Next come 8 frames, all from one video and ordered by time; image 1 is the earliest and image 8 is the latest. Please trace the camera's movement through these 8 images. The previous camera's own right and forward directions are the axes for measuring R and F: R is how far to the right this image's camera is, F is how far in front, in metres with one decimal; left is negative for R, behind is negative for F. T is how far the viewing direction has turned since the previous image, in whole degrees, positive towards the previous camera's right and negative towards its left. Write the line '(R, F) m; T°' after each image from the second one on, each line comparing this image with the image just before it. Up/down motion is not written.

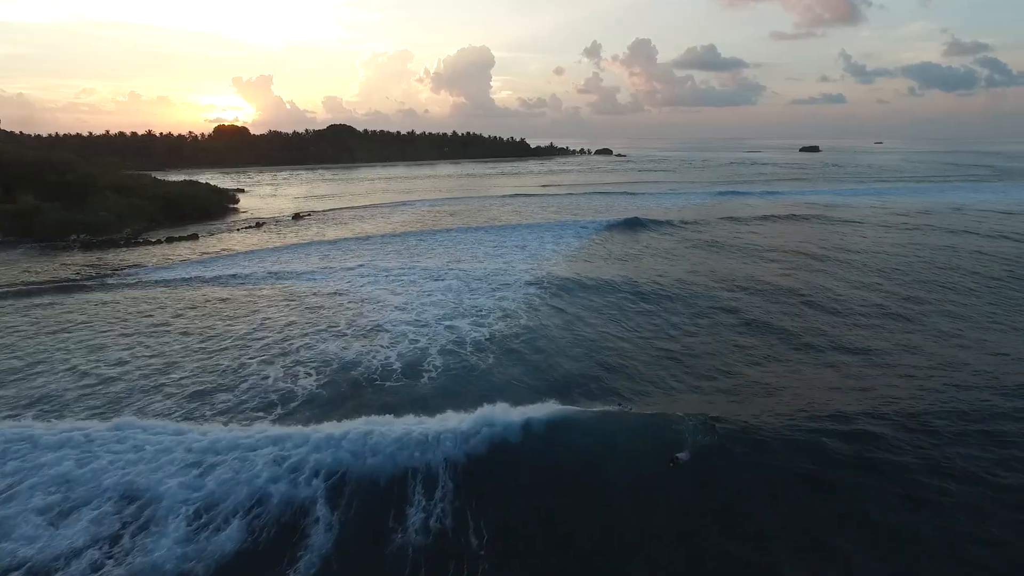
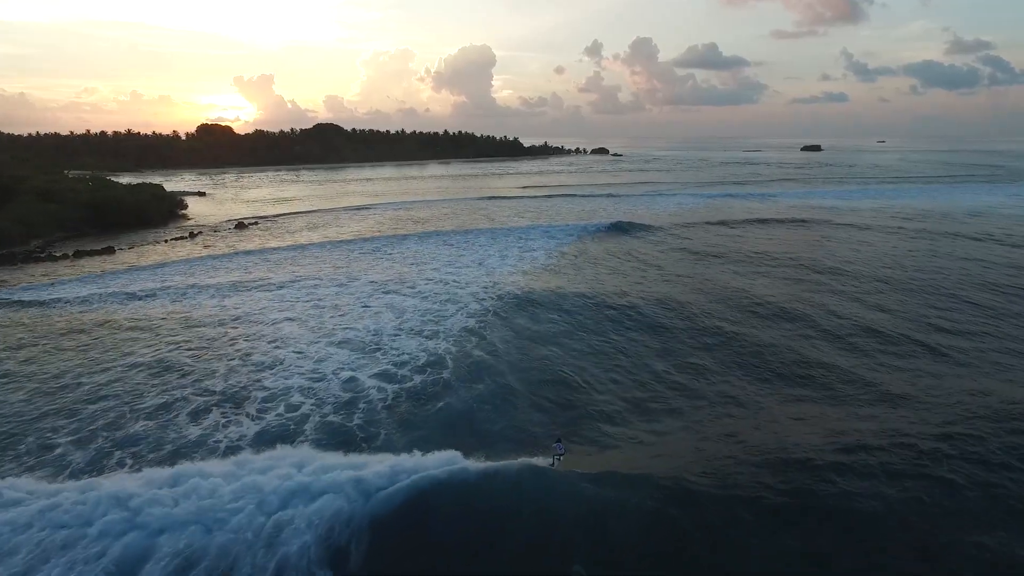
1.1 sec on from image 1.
(+1.0, +1.8) m; 0°
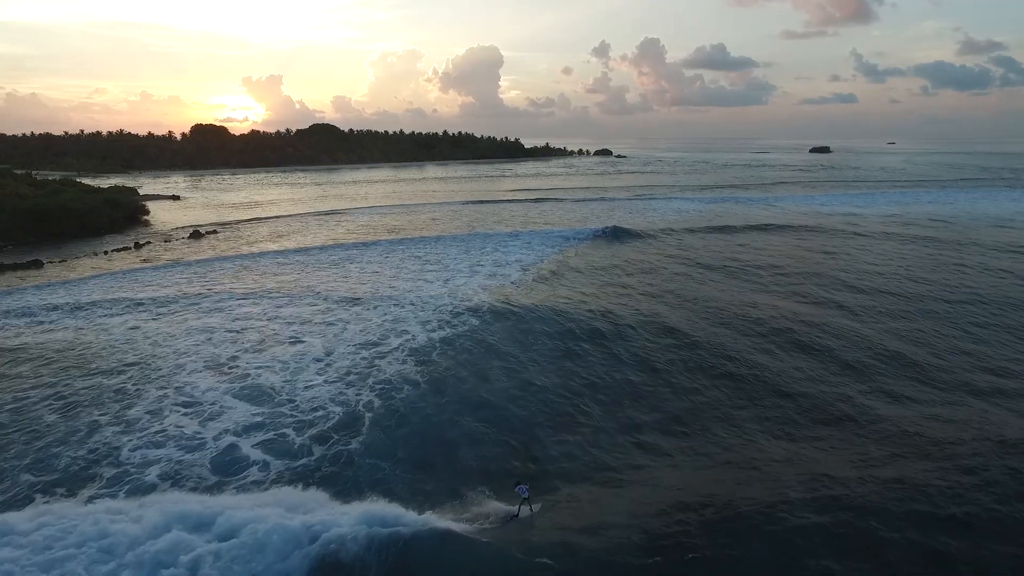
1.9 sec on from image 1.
(+0.7, +1.5) m; -1°
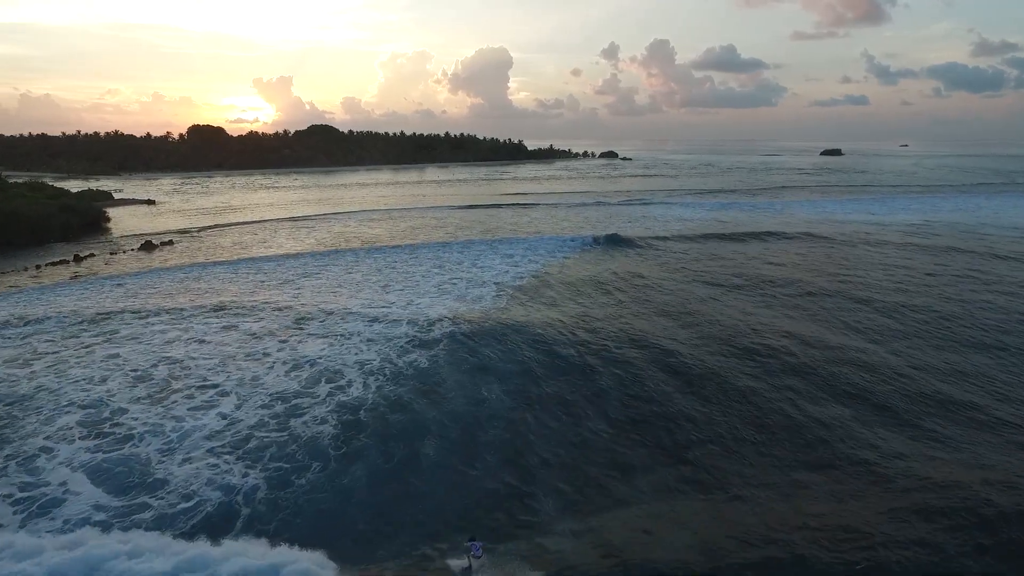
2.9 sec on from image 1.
(+0.6, +1.4) m; -1°
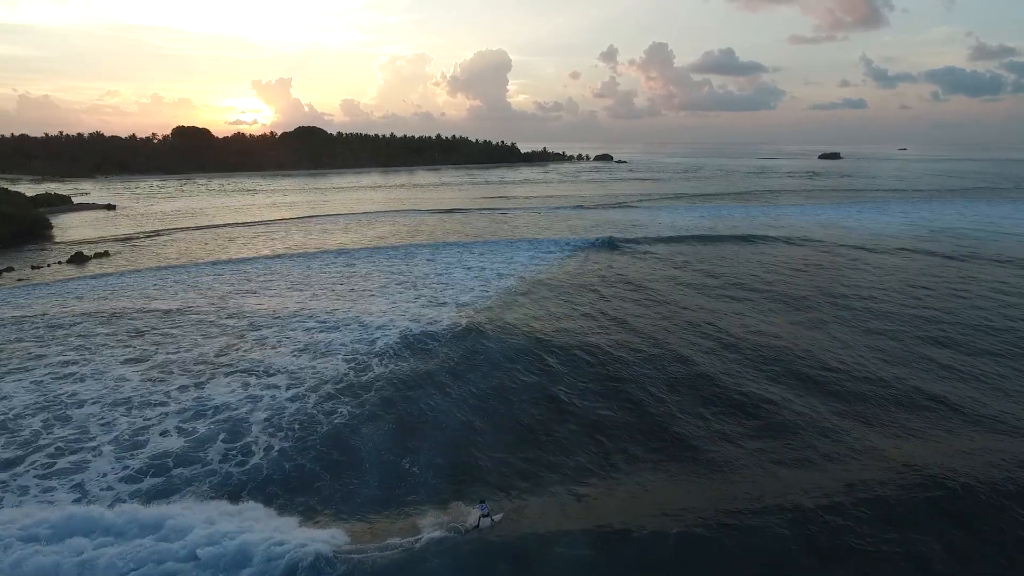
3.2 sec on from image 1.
(+0.6, +1.4) m; 0°
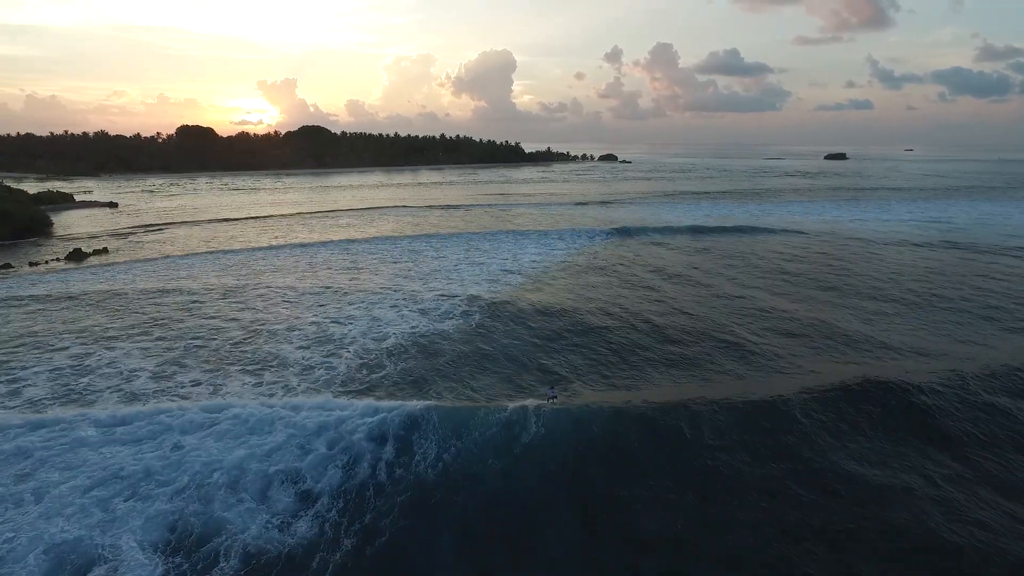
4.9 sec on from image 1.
(0.0, +0.2) m; 0°
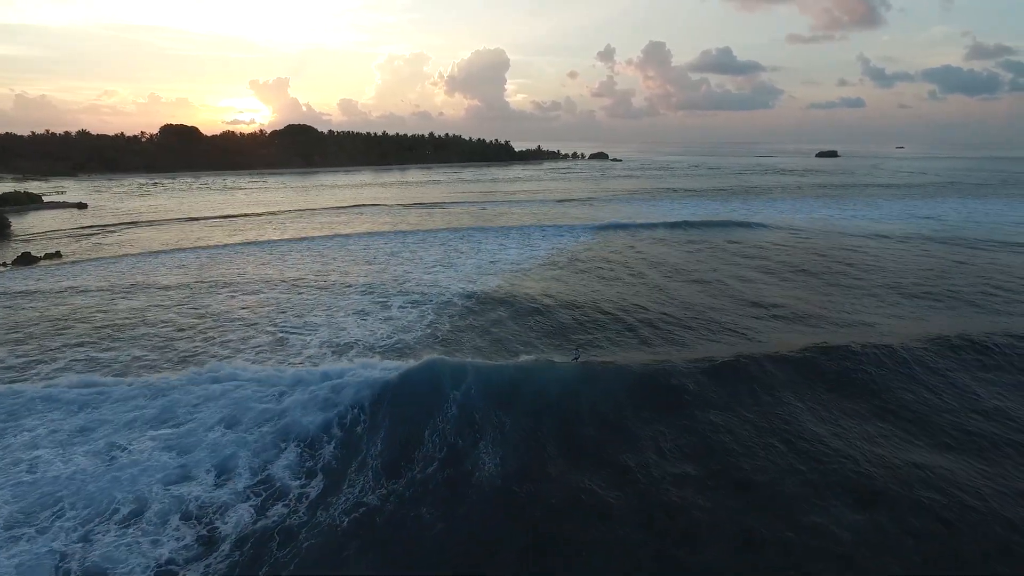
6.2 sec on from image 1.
(+0.4, +0.5) m; +1°
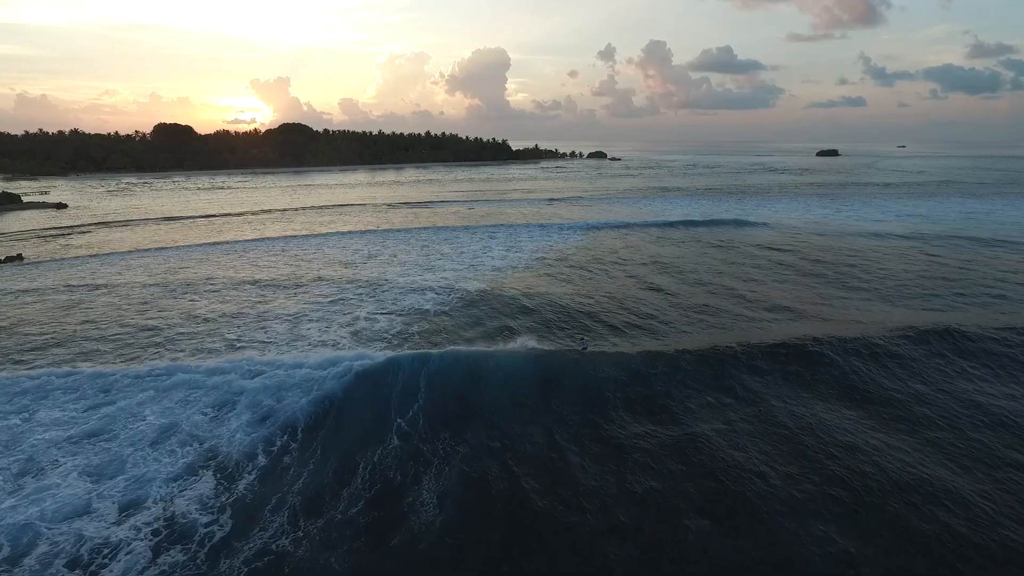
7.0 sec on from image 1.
(+0.4, +0.5) m; 0°
